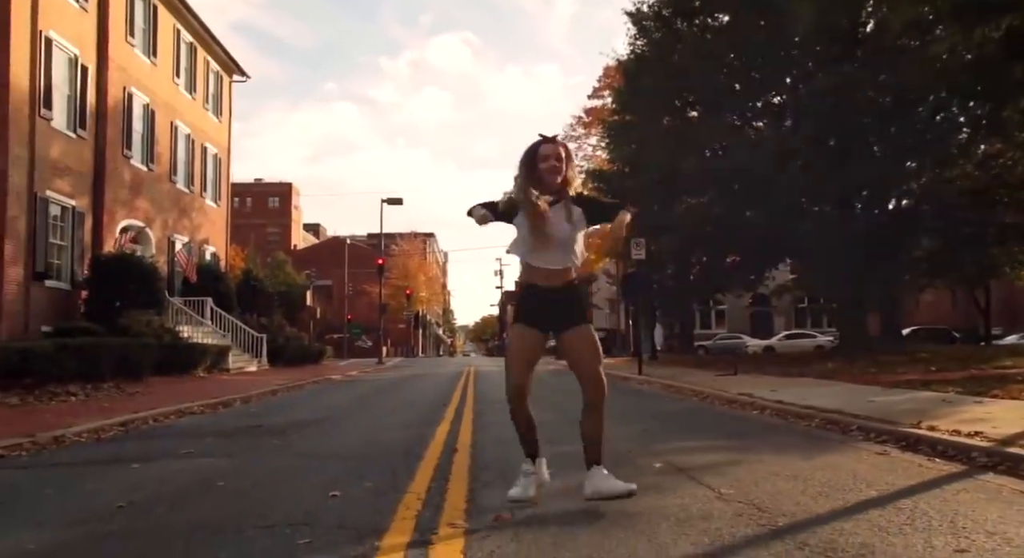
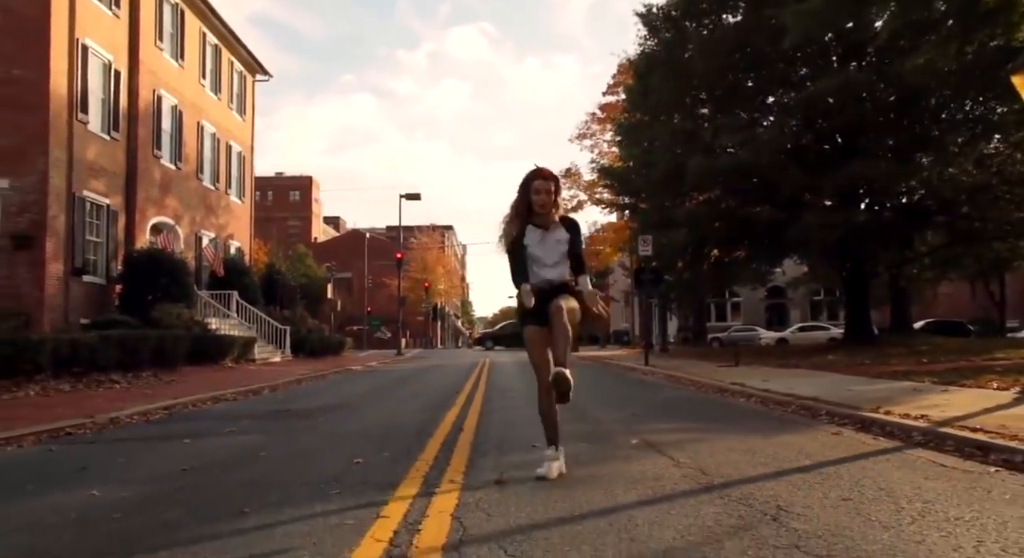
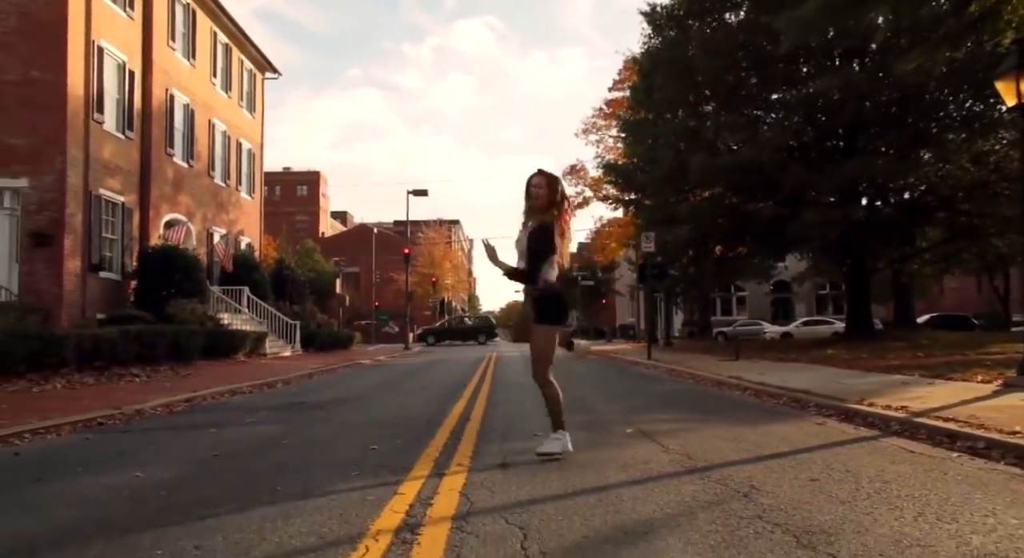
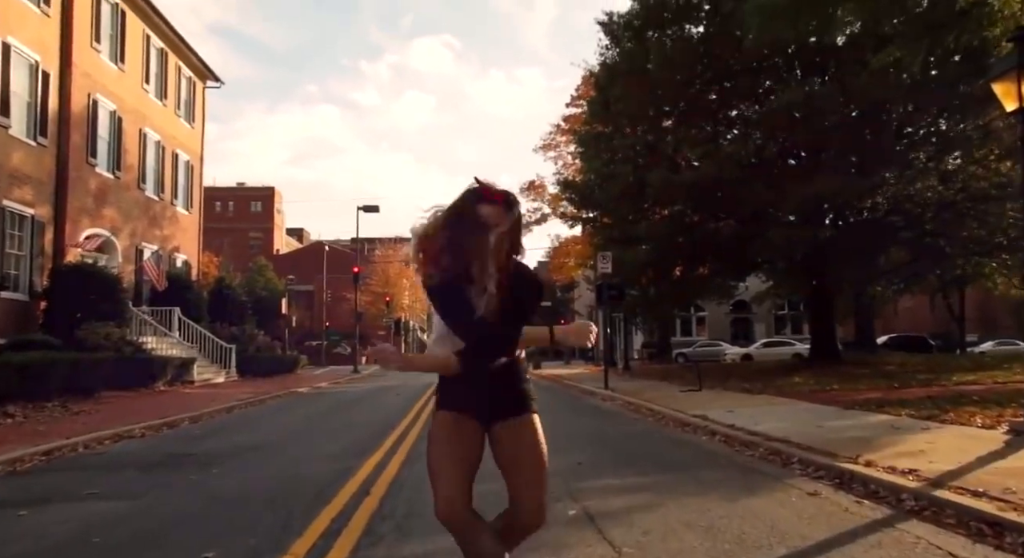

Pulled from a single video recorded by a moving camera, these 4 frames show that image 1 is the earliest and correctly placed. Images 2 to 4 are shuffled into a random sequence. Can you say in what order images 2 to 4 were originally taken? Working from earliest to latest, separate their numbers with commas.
2, 3, 4
